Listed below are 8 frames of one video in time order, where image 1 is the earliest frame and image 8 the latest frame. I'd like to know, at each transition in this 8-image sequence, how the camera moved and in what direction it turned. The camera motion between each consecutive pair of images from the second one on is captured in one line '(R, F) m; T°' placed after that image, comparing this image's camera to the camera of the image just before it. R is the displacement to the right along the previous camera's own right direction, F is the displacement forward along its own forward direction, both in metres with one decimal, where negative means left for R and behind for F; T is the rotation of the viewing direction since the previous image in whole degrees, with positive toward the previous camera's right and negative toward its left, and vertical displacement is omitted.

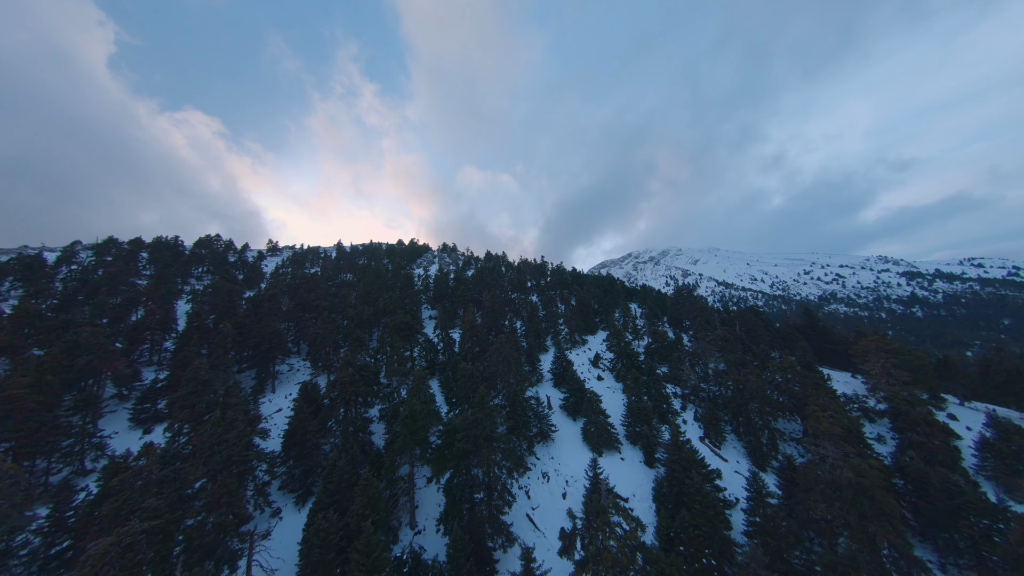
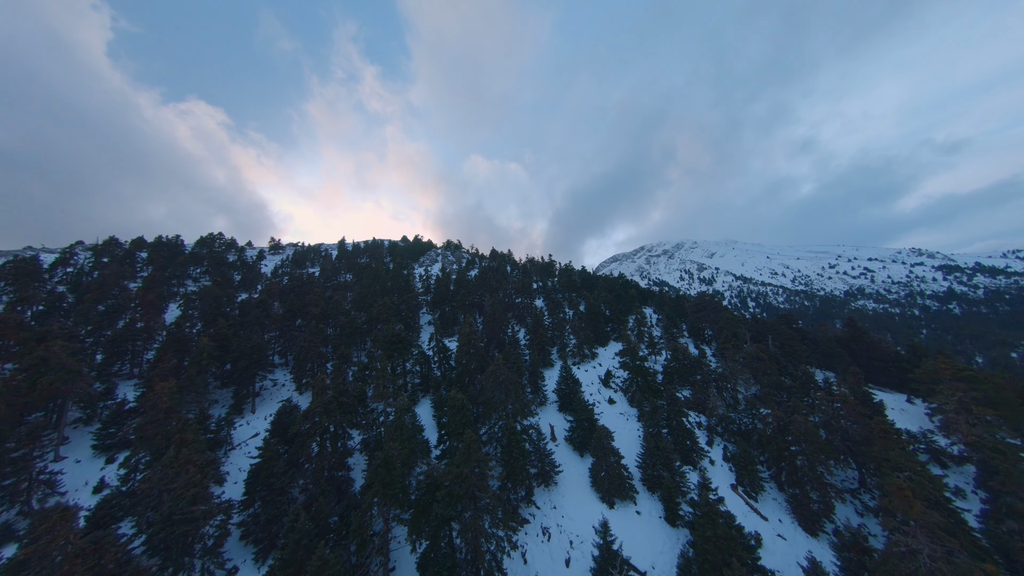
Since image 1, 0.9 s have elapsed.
(+1.5, +5.6) m; -2°
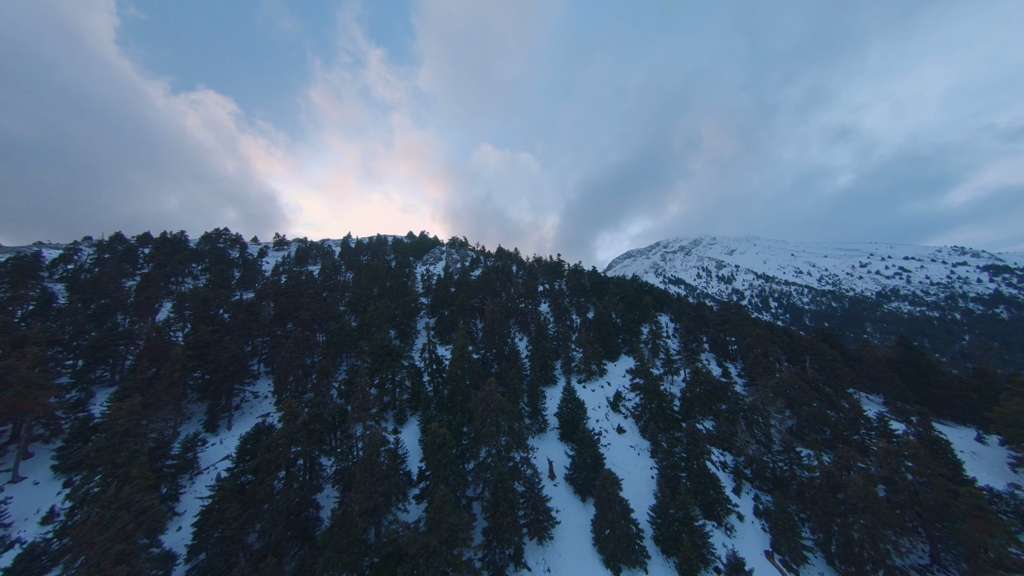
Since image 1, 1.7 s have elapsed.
(+1.9, +5.2) m; -2°
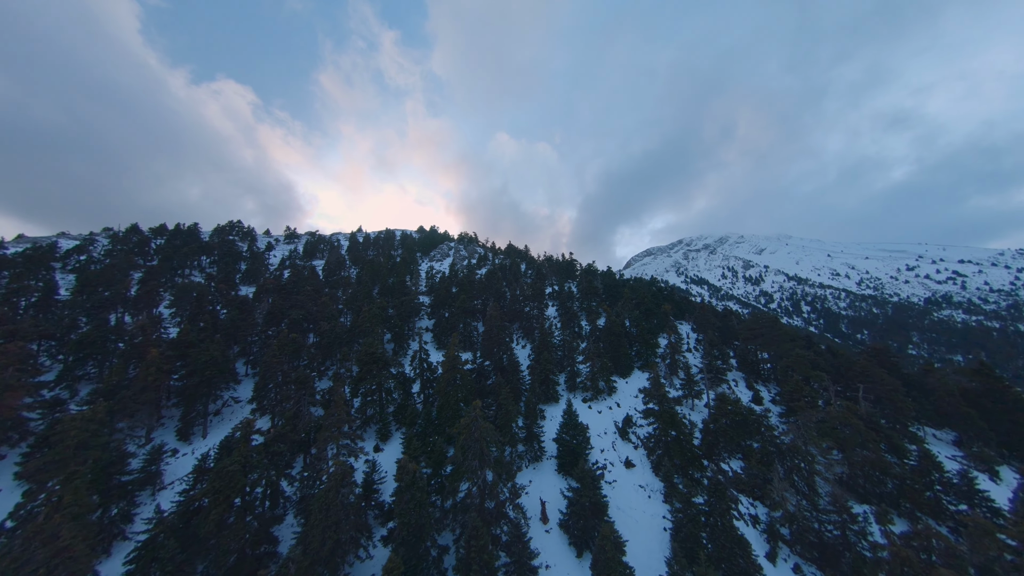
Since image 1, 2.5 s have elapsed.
(+2.4, +5.1) m; -3°
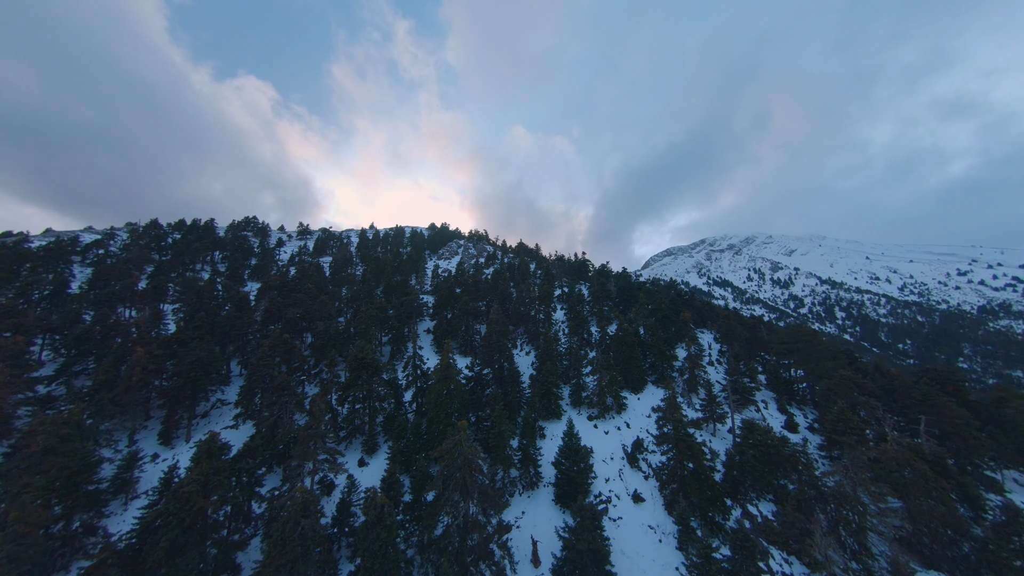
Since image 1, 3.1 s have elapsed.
(+2.0, +3.9) m; -3°
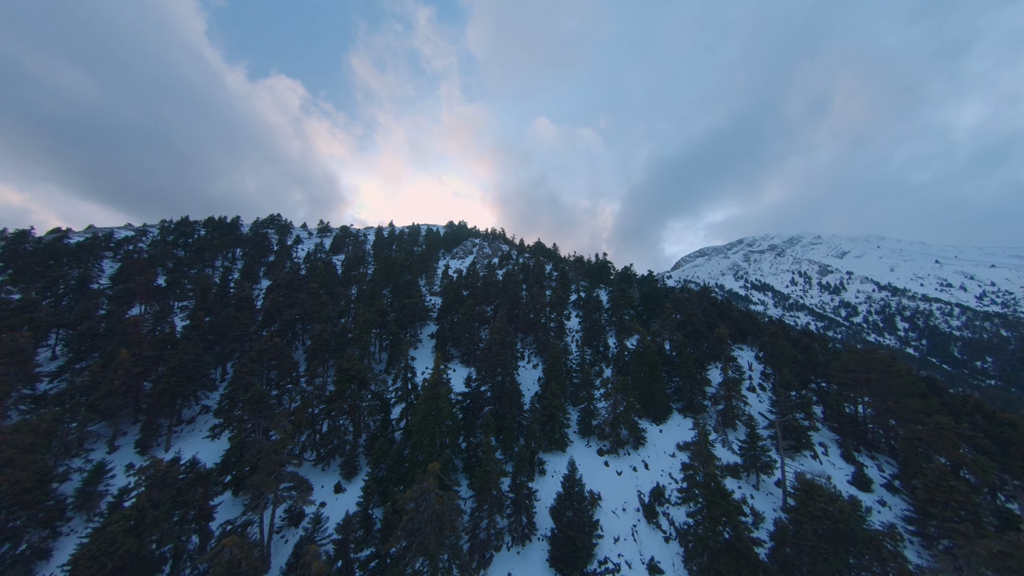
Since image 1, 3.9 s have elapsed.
(+2.6, +5.3) m; -5°
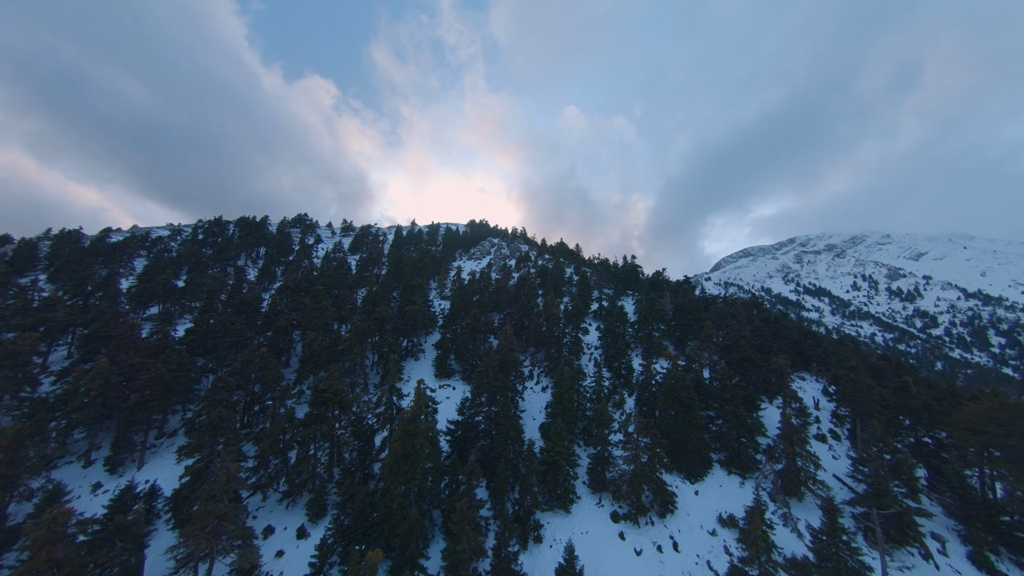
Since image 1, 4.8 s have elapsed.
(+2.8, +6.3) m; -5°
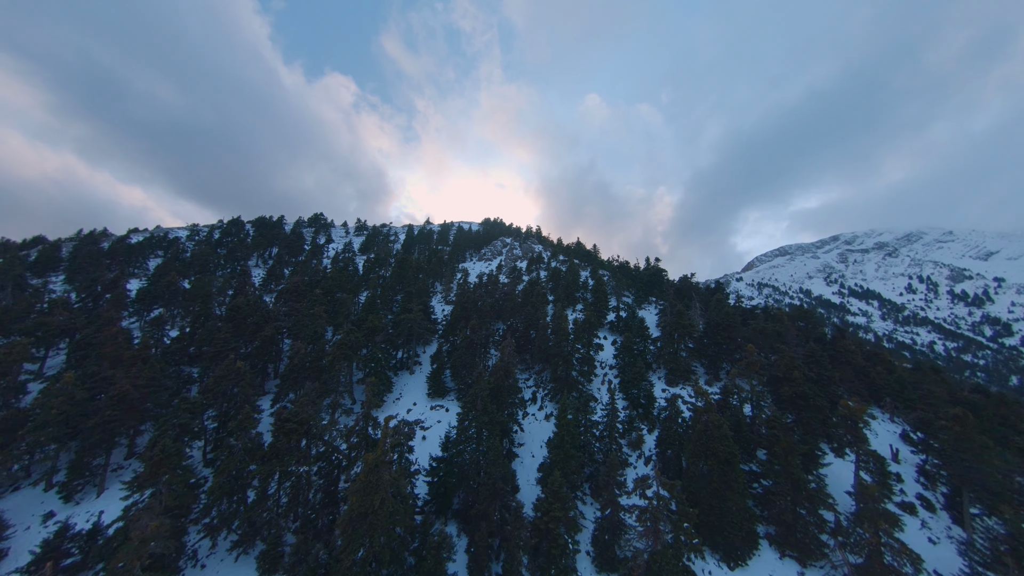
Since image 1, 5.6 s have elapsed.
(+2.4, +5.6) m; -4°
